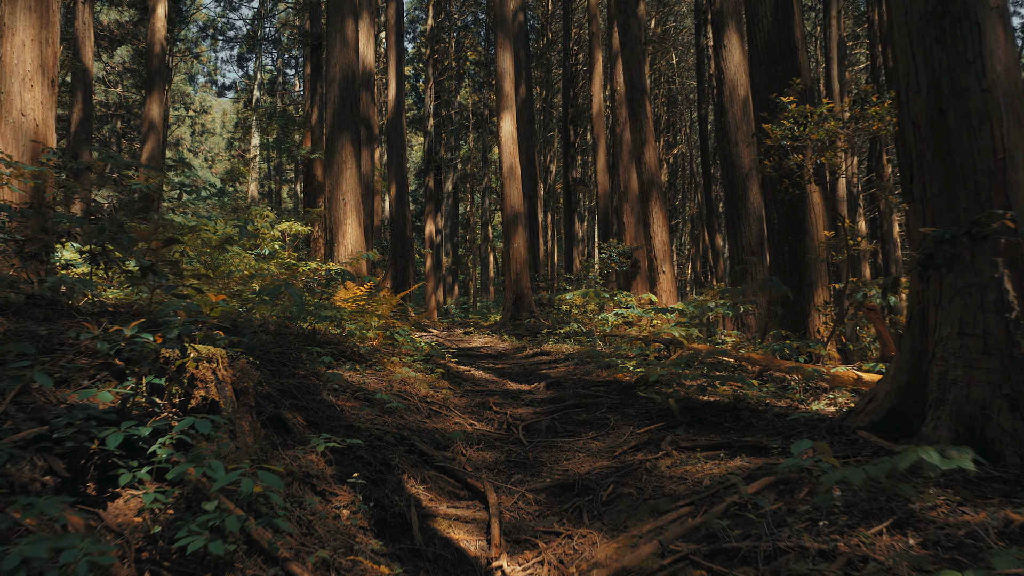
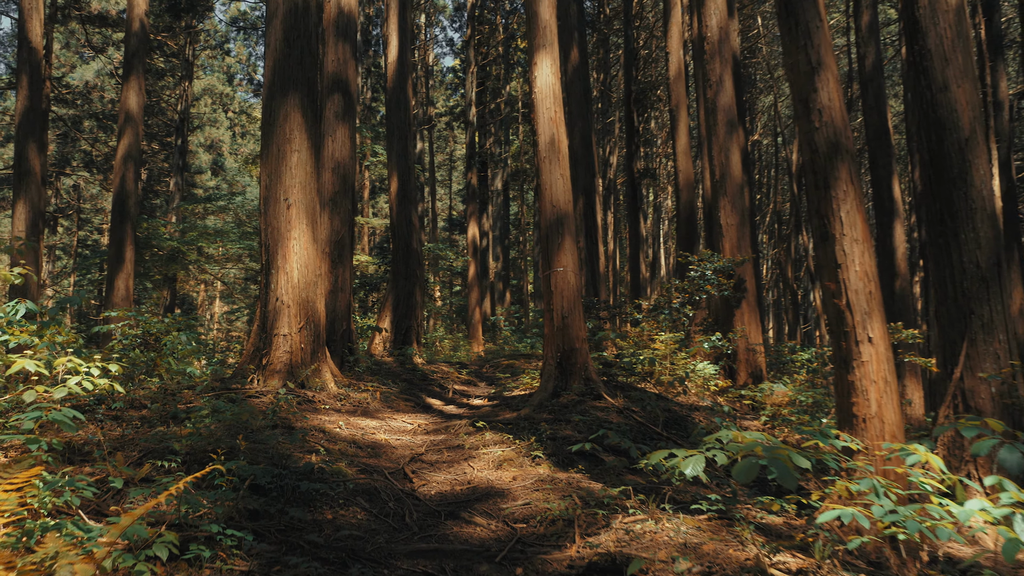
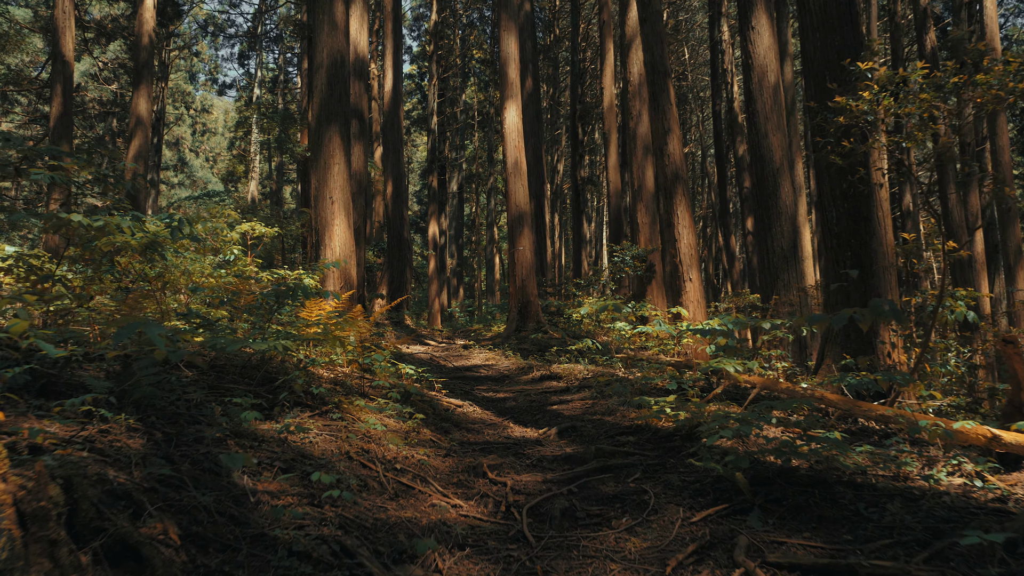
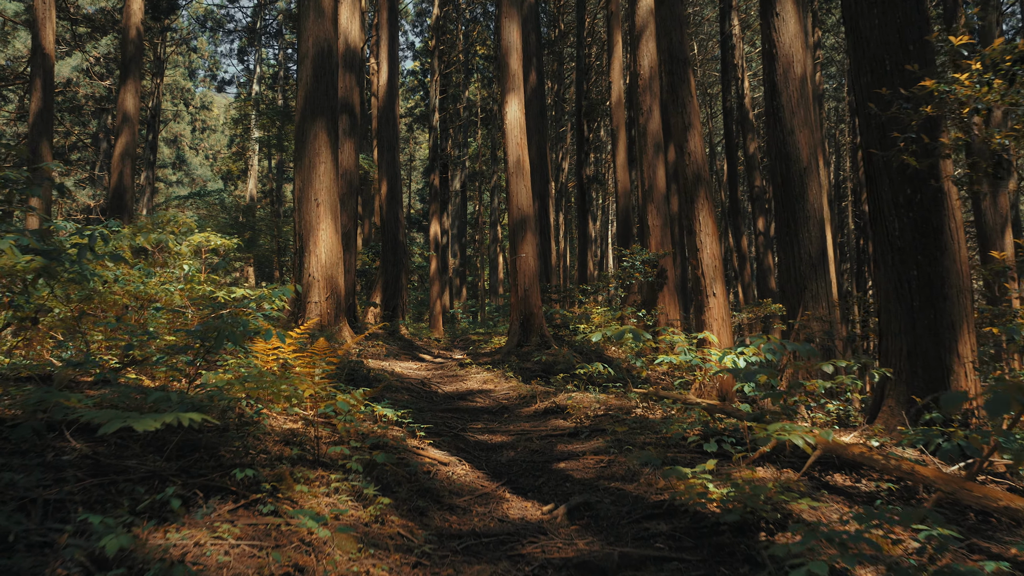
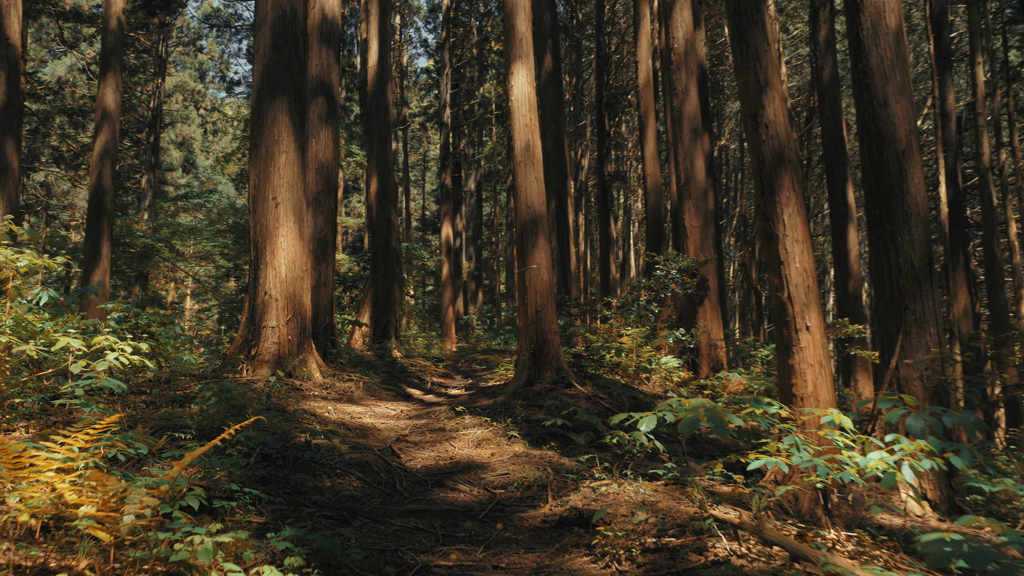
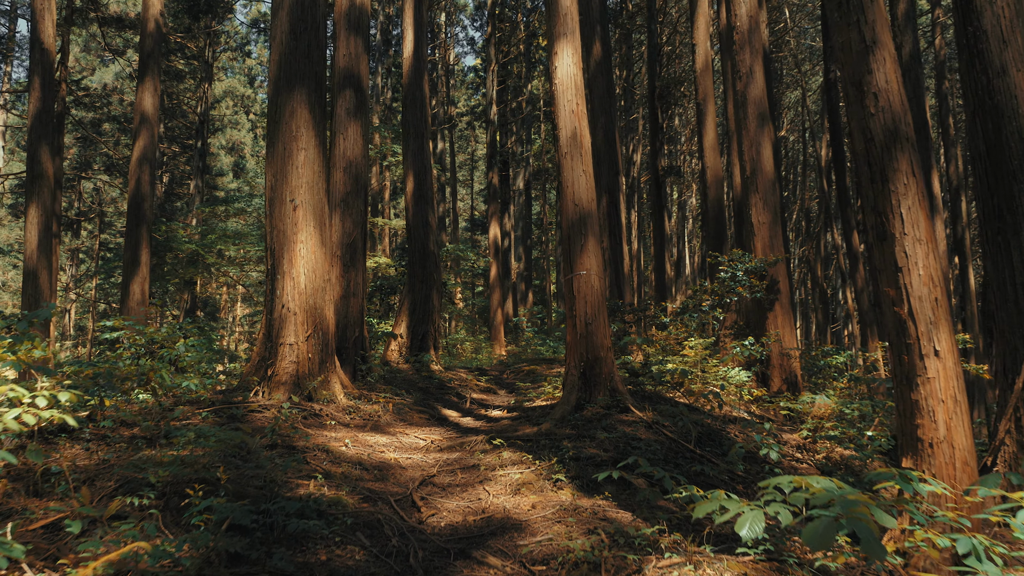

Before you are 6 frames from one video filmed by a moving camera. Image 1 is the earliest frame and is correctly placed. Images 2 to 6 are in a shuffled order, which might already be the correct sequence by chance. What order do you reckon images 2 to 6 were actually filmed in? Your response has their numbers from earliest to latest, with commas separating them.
3, 4, 5, 2, 6
